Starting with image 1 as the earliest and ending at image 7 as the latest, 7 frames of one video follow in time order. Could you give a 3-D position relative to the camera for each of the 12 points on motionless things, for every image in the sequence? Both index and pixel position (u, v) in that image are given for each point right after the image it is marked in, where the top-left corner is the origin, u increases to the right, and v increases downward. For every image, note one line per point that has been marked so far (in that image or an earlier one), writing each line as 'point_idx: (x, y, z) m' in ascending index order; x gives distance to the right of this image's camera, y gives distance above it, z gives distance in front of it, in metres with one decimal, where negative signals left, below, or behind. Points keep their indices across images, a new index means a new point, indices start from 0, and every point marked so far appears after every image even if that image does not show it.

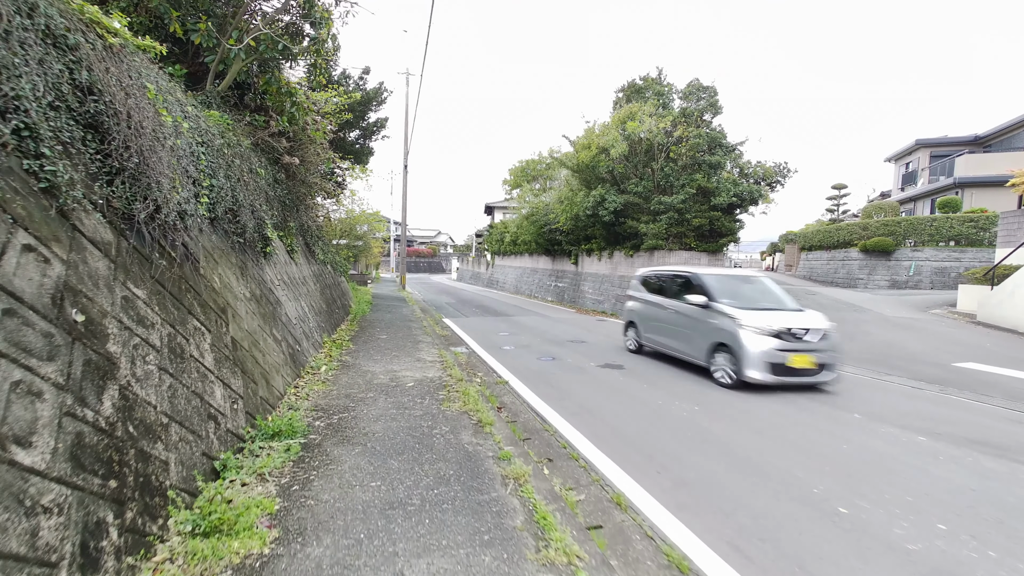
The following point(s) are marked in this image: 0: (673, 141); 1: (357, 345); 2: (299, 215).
0: (+4.6, +4.1, +12.6) m
1: (-2.3, -0.9, +6.8) m
2: (-3.6, +1.2, +7.7) m
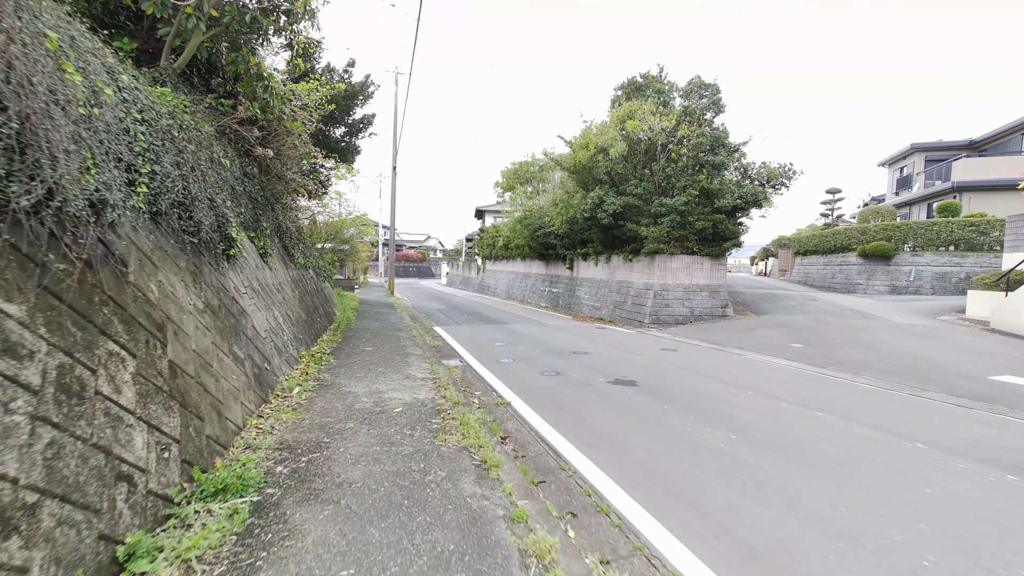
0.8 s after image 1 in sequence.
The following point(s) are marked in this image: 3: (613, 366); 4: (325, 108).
0: (+4.5, +3.9, +12.1) m
1: (-2.3, -1.0, +6.1) m
2: (-3.6, +1.1, +7.0) m
3: (+1.4, -1.1, +6.5) m
4: (-4.1, +3.9, +9.8) m
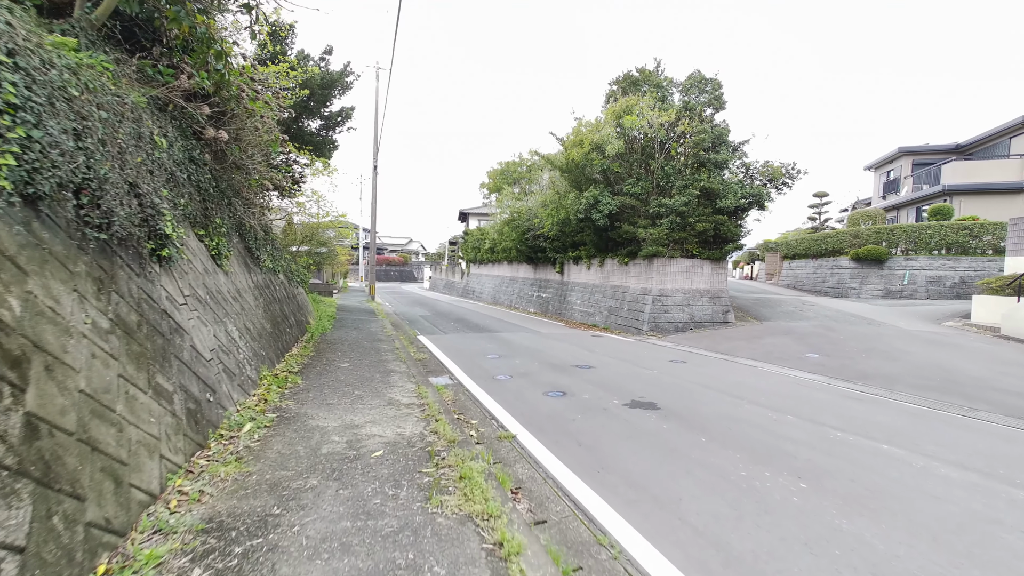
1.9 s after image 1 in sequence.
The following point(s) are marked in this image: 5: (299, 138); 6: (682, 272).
0: (+4.2, +3.8, +11.5) m
1: (-2.3, -1.1, +5.2) m
2: (-3.7, +1.0, +6.0) m
3: (+1.4, -1.2, +5.7) m
4: (-4.2, +3.8, +8.9) m
5: (-4.9, +3.5, +10.5) m
6: (+4.4, +0.4, +11.7) m
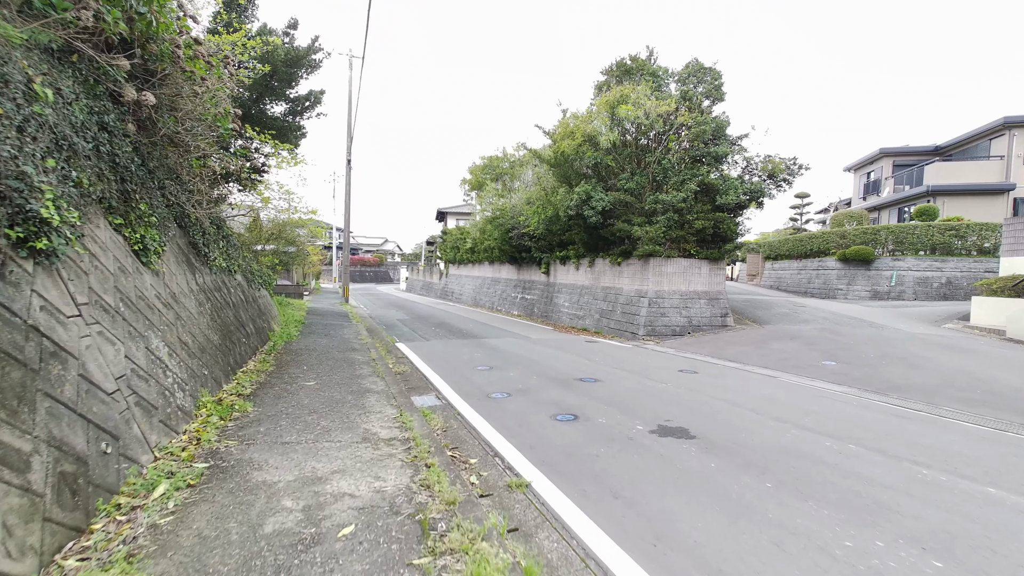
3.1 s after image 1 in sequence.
0: (+3.9, +3.8, +10.8) m
1: (-2.3, -1.1, +4.2) m
2: (-3.7, +1.0, +5.0) m
3: (+1.4, -1.2, +4.9) m
4: (-4.4, +3.7, +7.8) m
5: (-5.2, +3.4, +9.3) m
6: (+4.1, +0.4, +11.0) m
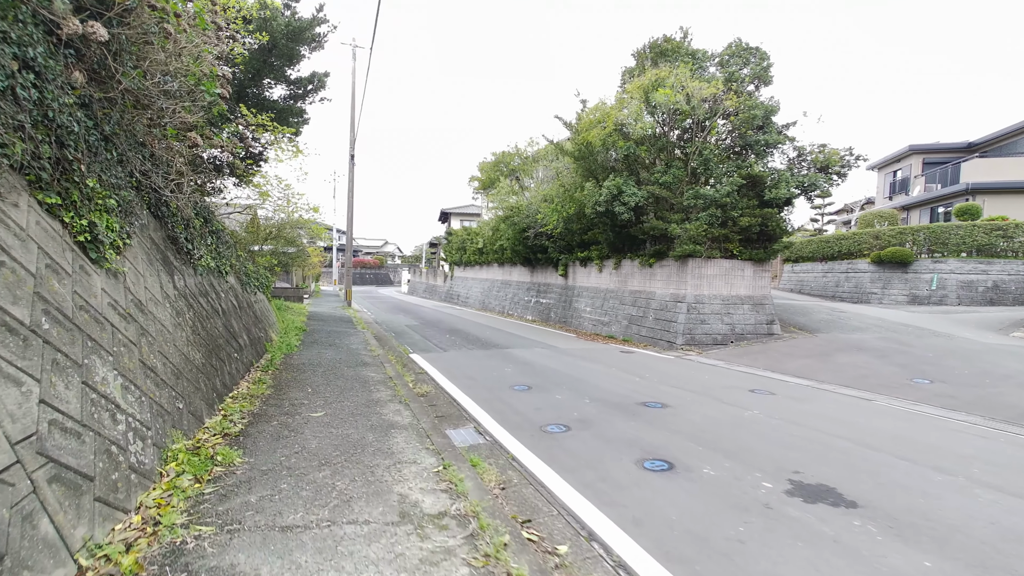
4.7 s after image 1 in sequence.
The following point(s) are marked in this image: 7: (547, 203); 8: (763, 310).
0: (+4.4, +3.7, +9.8) m
1: (-1.8, -1.1, +3.1) m
2: (-3.1, +1.0, +3.9) m
3: (+2.0, -1.3, +3.9) m
4: (-3.9, +3.7, +6.8) m
5: (-4.6, +3.3, +8.3) m
6: (+4.6, +0.3, +10.0) m
7: (+1.0, +2.6, +13.6) m
8: (+5.6, -0.5, +10.2) m
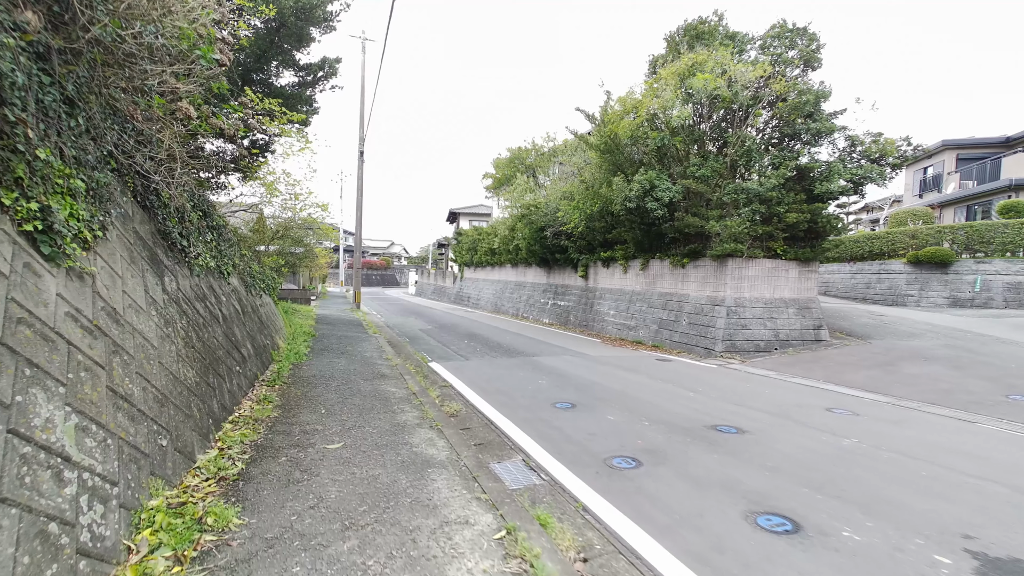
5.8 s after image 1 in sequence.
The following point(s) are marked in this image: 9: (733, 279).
0: (+4.9, +3.6, +9.0) m
1: (-1.3, -1.2, +2.4) m
2: (-2.7, +0.9, +3.2) m
3: (+2.4, -1.3, +3.1) m
4: (-3.4, +3.7, +6.1) m
5: (-4.1, +3.3, +7.6) m
6: (+5.1, +0.2, +9.2) m
7: (+1.6, +2.5, +12.9) m
8: (+6.1, -0.5, +9.4) m
9: (+4.5, +0.2, +9.2) m
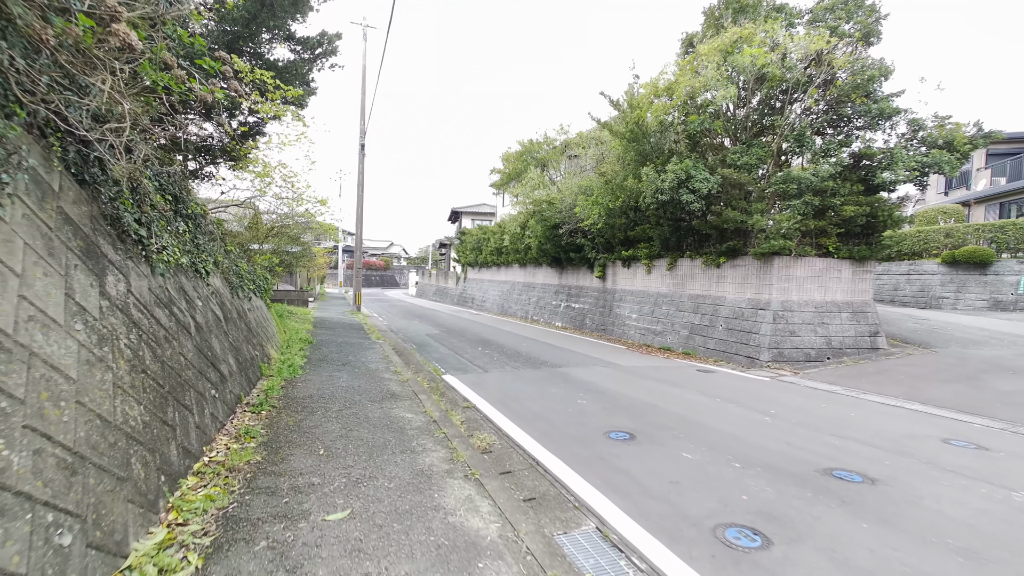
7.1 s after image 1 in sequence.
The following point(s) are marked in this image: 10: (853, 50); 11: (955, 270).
0: (+5.3, +3.6, +8.0) m
1: (-0.9, -1.2, +1.4) m
2: (-2.3, +0.9, +2.2) m
3: (+2.8, -1.3, +2.1) m
4: (-3.0, +3.6, +5.1) m
5: (-3.8, +3.3, +6.6) m
6: (+5.5, +0.2, +8.2) m
7: (+2.0, +2.5, +11.9) m
8: (+6.5, -0.6, +8.4) m
9: (+4.9, +0.1, +8.2) m
10: (+6.0, +4.2, +8.0) m
11: (+14.6, +0.6, +15.0) m
